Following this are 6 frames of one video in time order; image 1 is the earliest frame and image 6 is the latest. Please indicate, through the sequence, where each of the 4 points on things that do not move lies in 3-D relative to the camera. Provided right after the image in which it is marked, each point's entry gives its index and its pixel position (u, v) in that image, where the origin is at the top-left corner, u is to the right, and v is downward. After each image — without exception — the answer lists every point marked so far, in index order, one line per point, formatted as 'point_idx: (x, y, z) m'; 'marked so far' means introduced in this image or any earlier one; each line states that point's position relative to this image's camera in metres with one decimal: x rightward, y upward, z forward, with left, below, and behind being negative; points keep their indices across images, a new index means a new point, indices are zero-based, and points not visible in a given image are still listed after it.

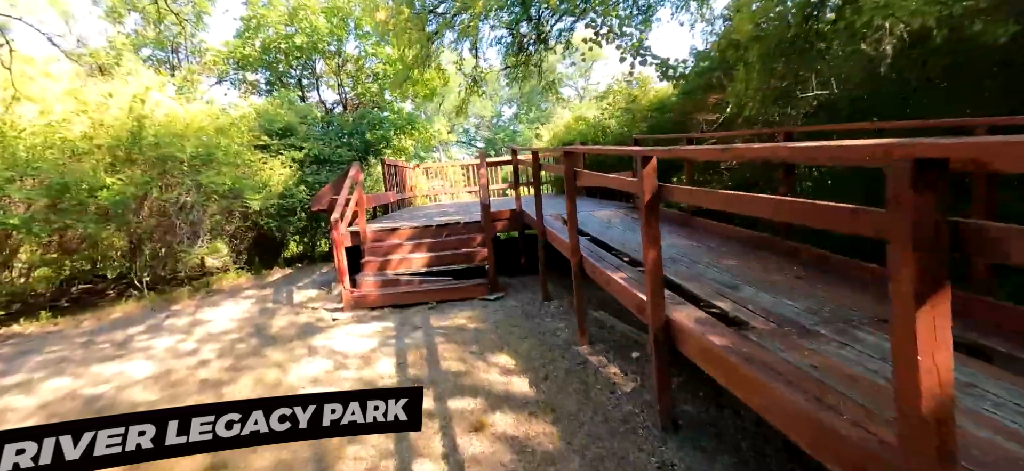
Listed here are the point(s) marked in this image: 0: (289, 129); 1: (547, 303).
0: (-4.2, +2.0, +8.9) m
1: (+0.4, -0.7, +4.7) m
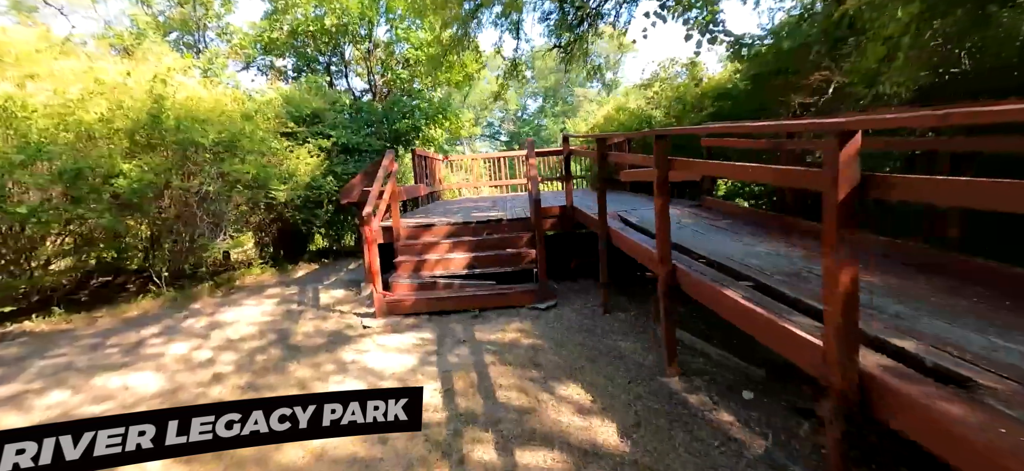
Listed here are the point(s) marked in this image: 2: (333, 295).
0: (-3.5, +2.2, +8.4) m
1: (+0.9, -0.7, +4.1) m
2: (-2.2, -0.7, +5.7) m
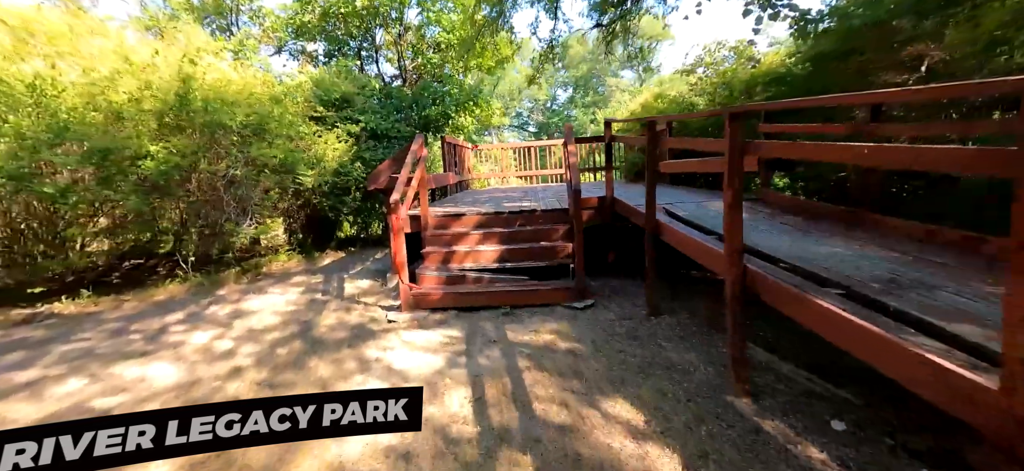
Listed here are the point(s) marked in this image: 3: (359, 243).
0: (-2.9, +2.4, +8.2) m
1: (+1.1, -0.7, +3.7) m
2: (-1.8, -0.6, +5.5) m
3: (-2.7, -0.1, +8.3) m
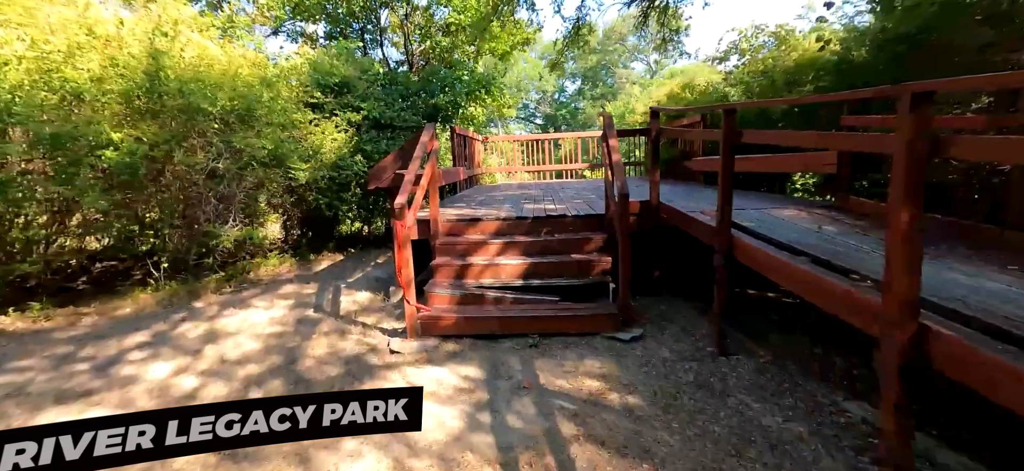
0: (-2.6, +2.4, +7.4) m
1: (+1.3, -0.8, +2.9) m
2: (-1.6, -0.7, +4.7) m
3: (-2.5, -0.1, +7.5) m
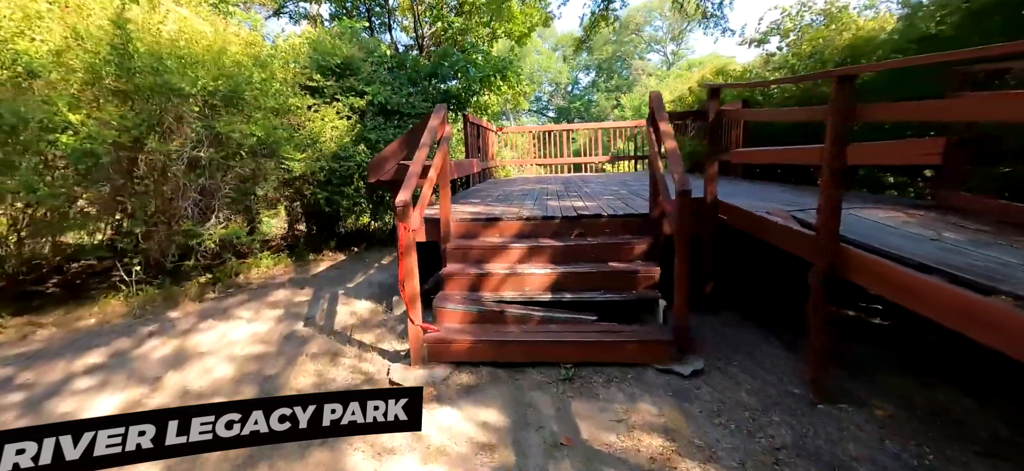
0: (-2.3, +2.4, +6.7) m
1: (+1.5, -0.9, +2.2) m
2: (-1.4, -0.7, +4.1) m
3: (-2.2, -0.1, +6.9) m
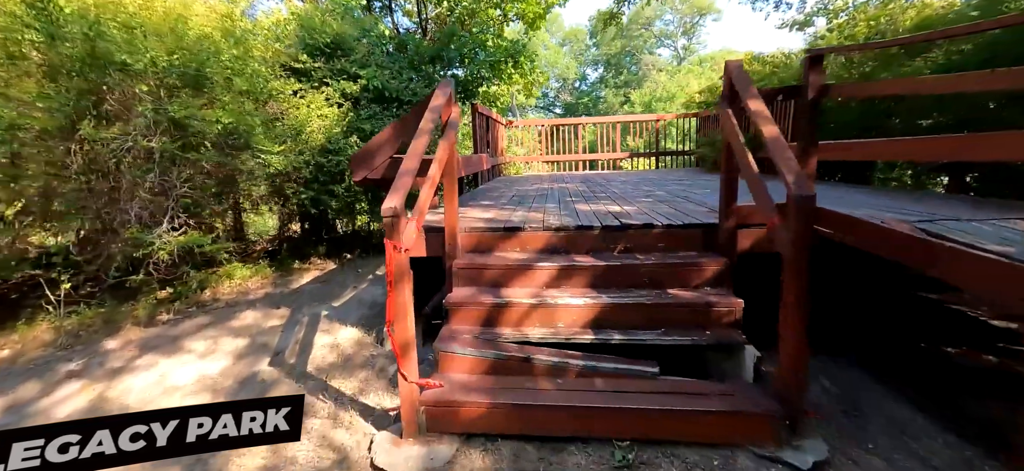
0: (-2.1, +2.4, +5.9) m
1: (+1.6, -1.0, +1.3) m
2: (-1.2, -0.7, +3.2) m
3: (-2.0, -0.2, +6.0) m
